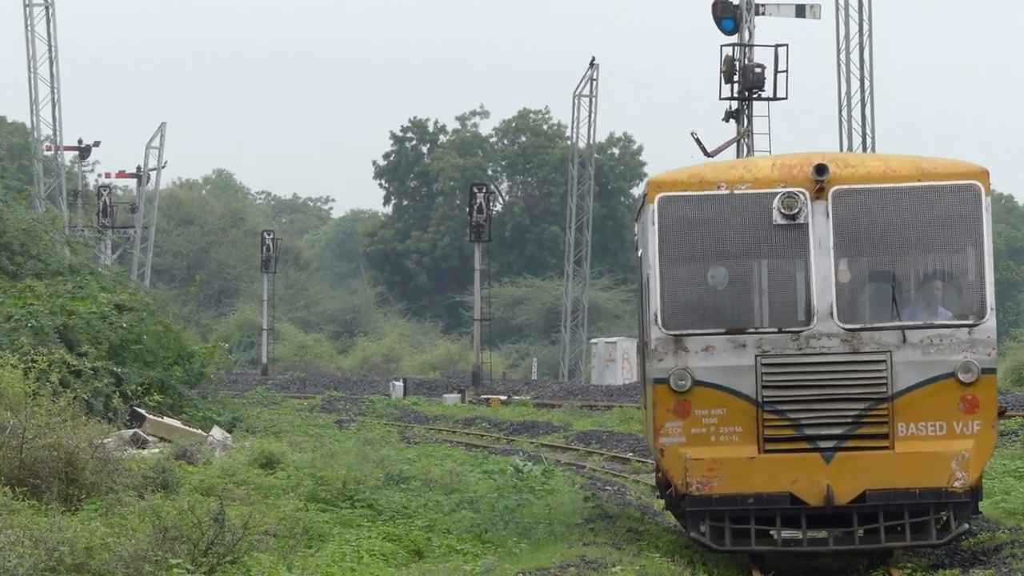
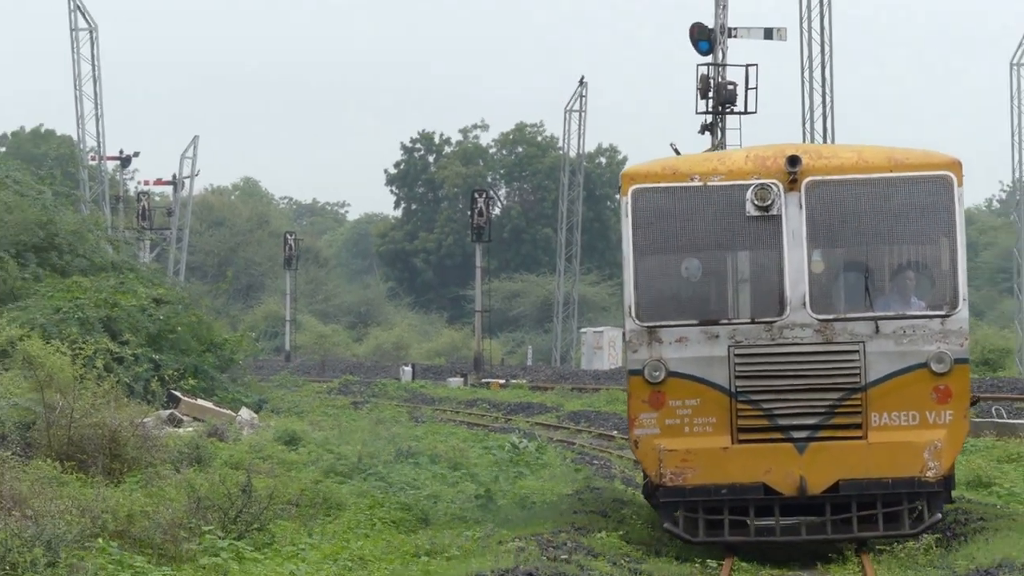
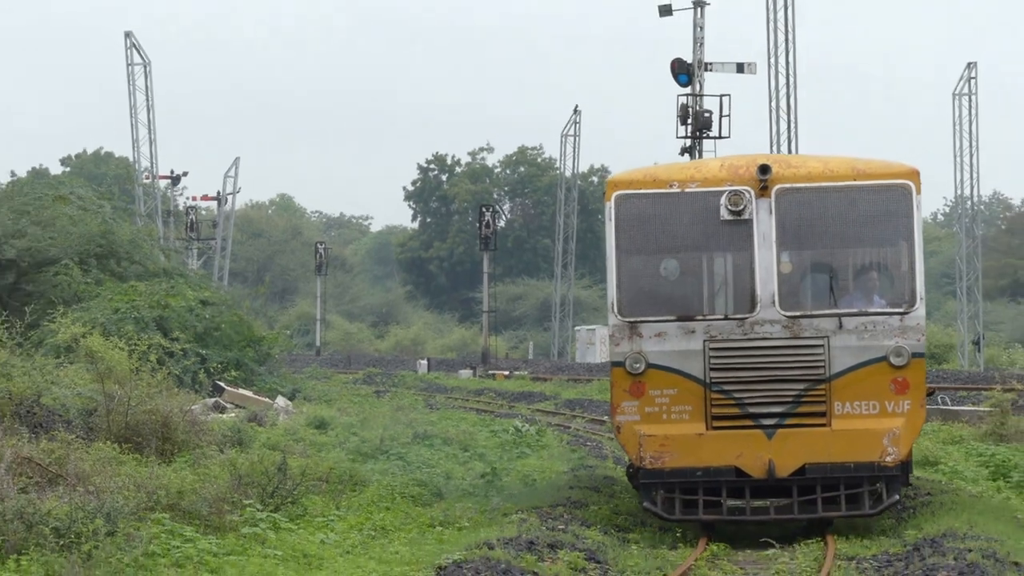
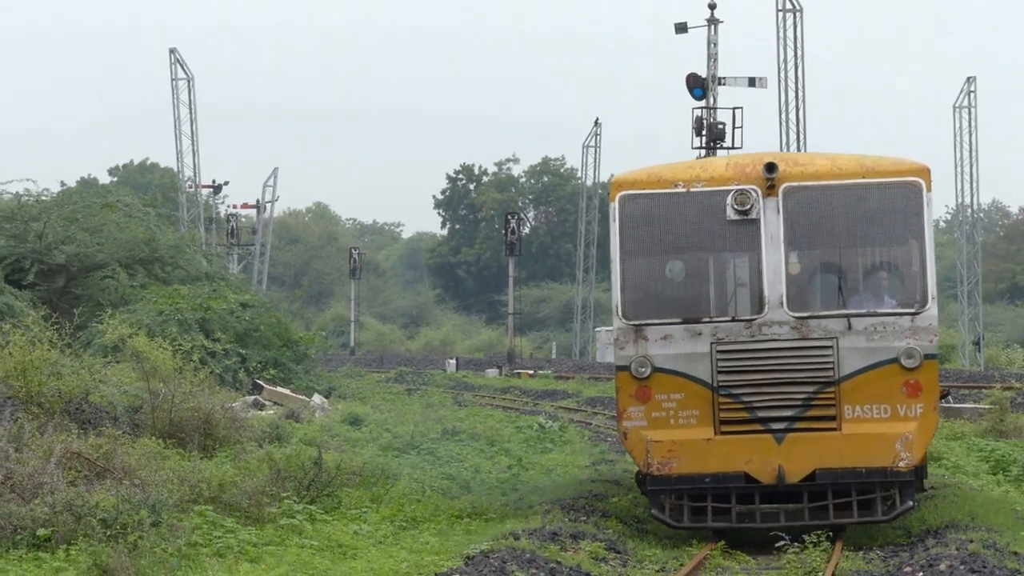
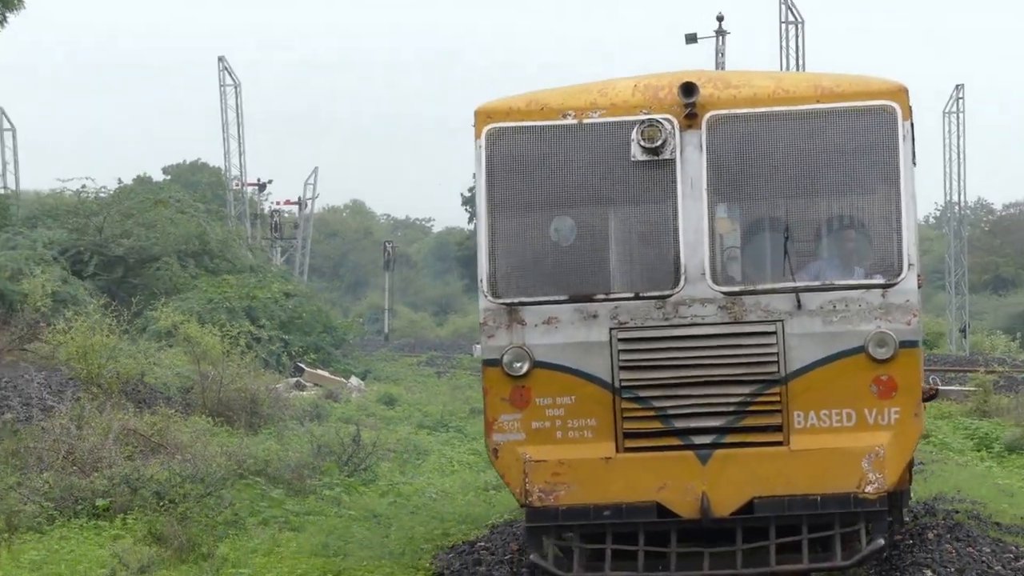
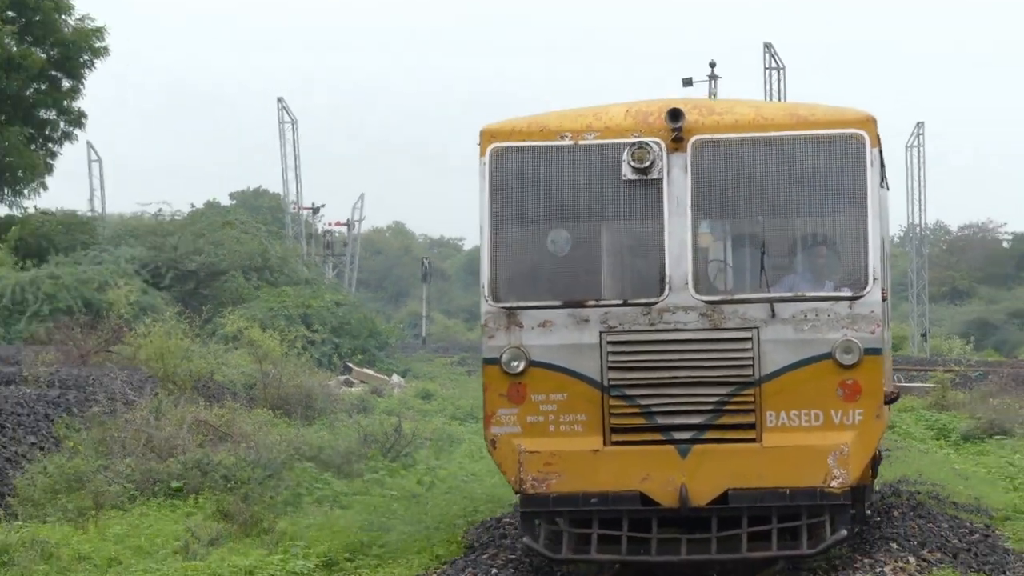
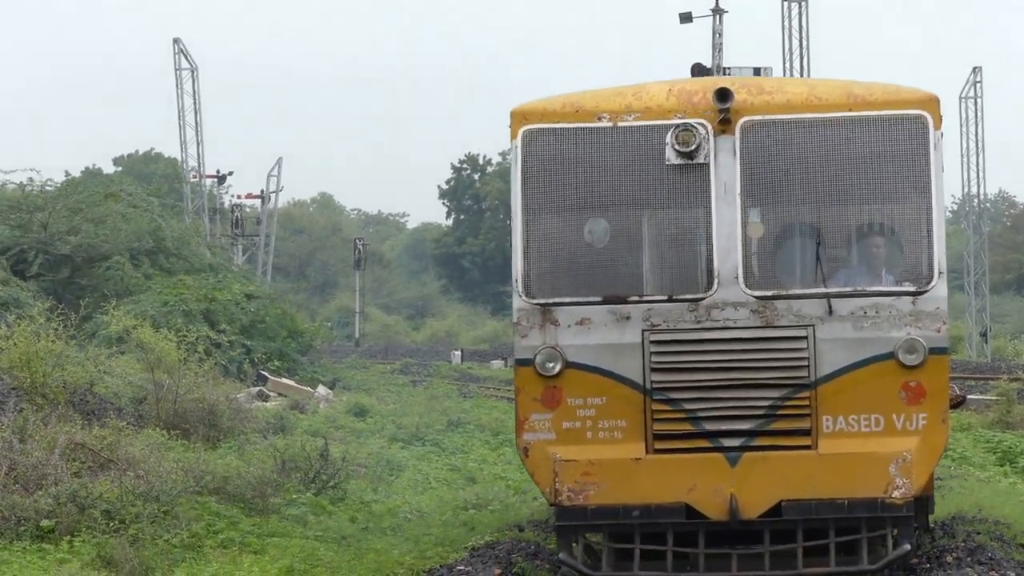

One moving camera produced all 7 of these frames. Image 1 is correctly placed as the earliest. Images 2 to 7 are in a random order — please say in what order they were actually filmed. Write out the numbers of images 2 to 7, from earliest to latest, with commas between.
2, 3, 4, 7, 5, 6
